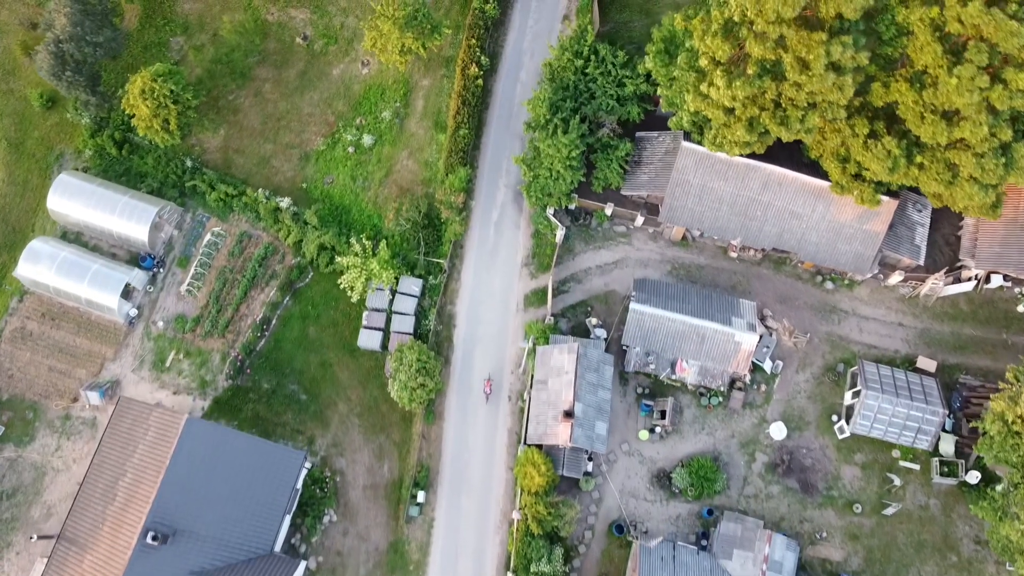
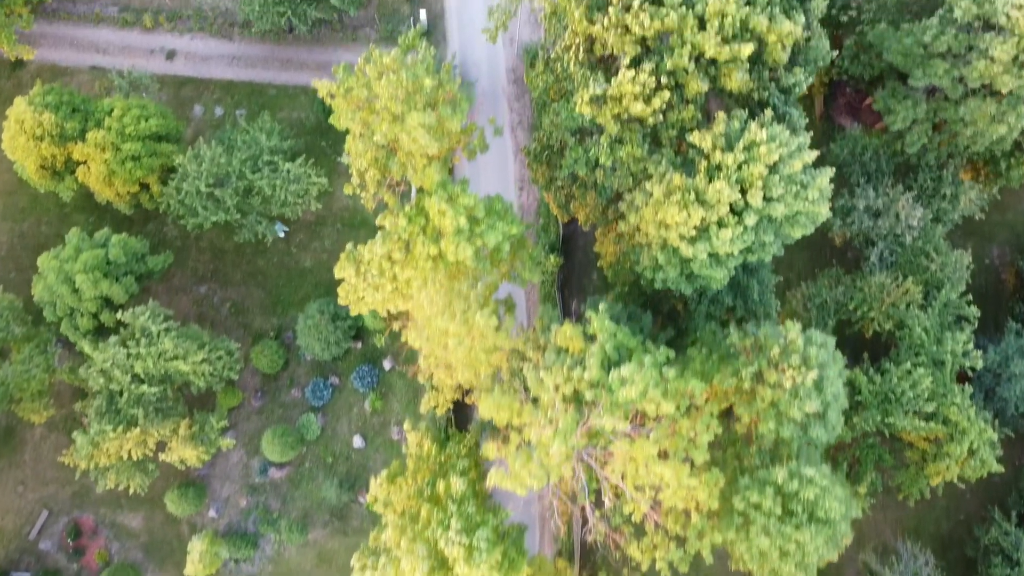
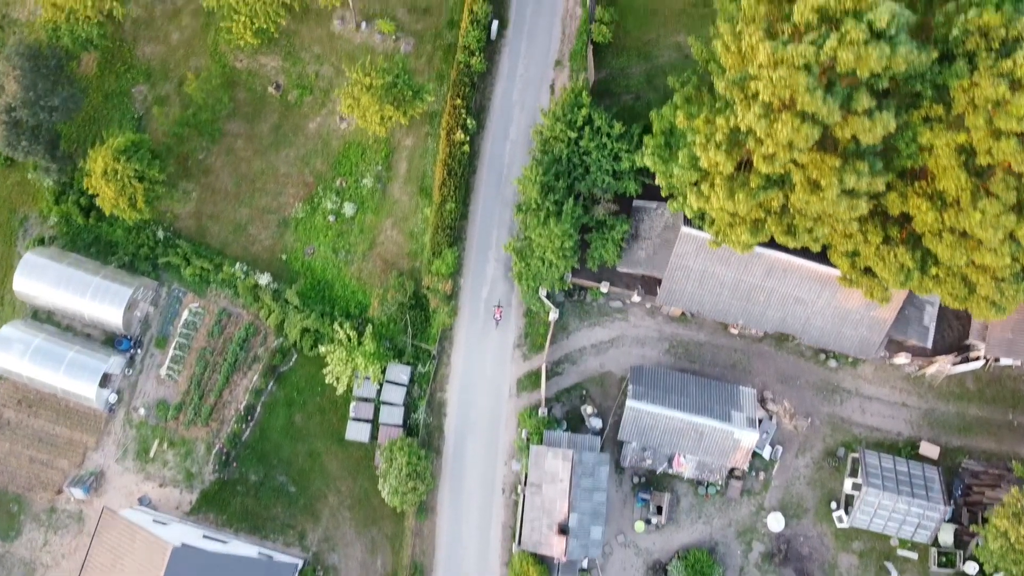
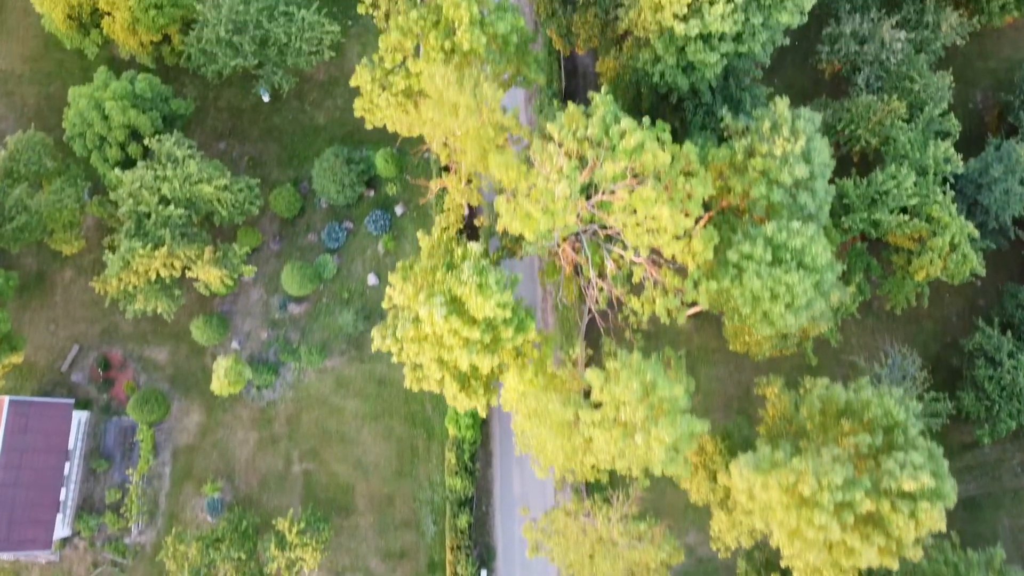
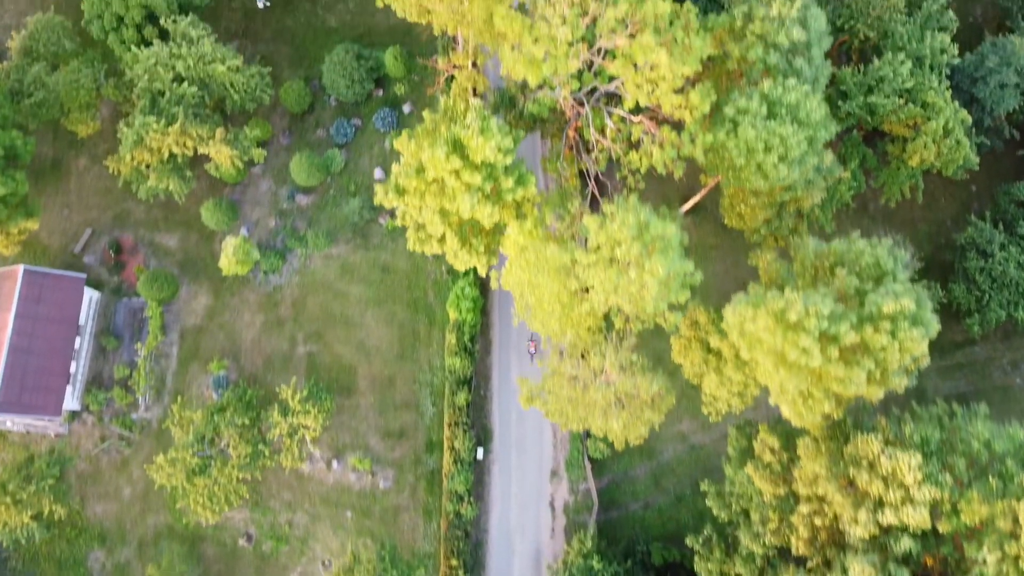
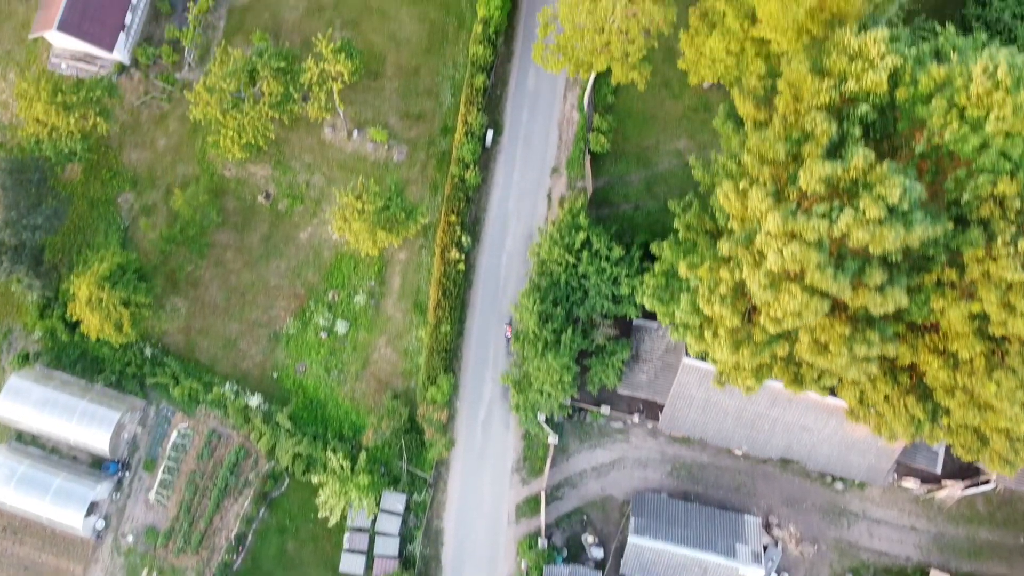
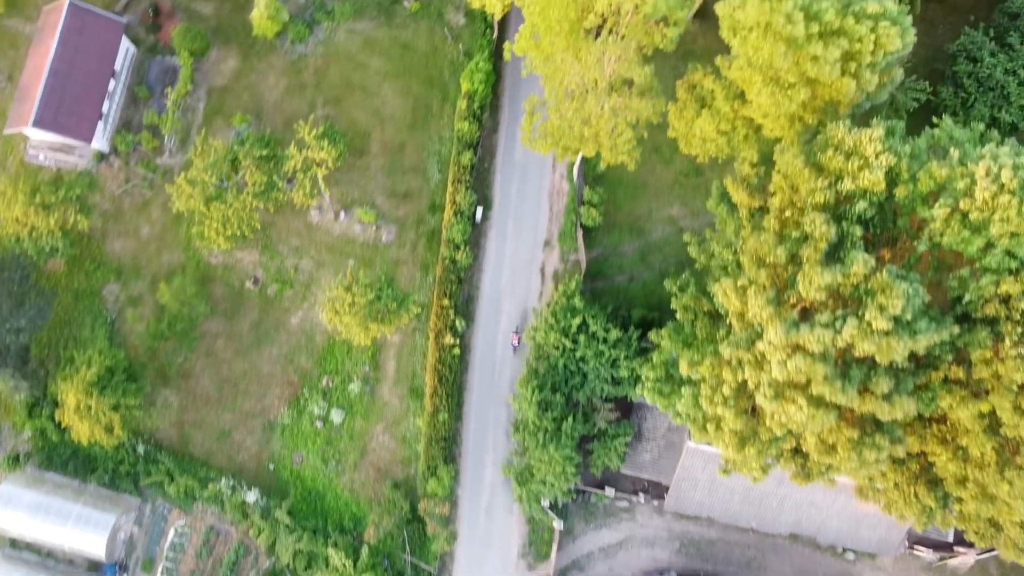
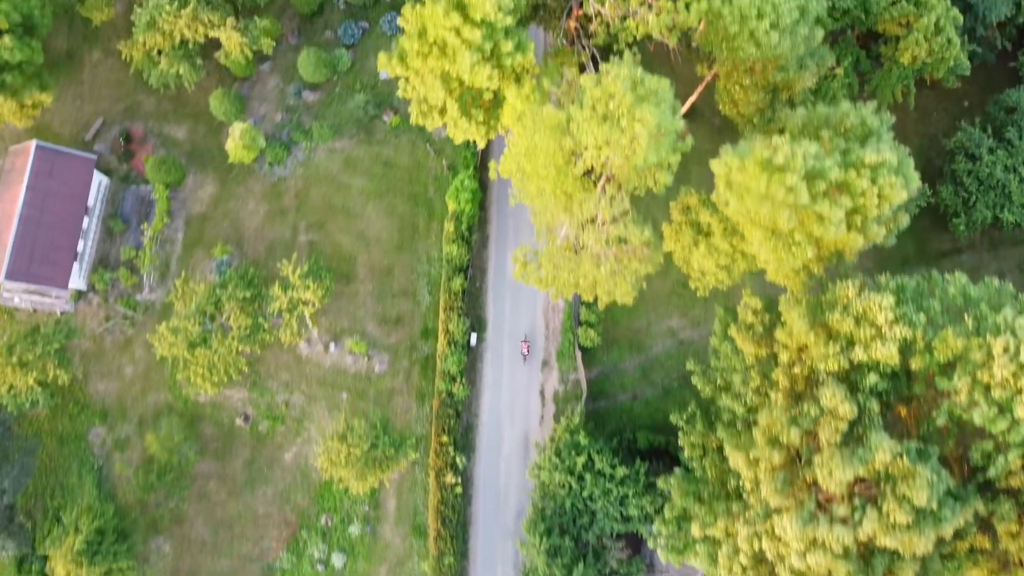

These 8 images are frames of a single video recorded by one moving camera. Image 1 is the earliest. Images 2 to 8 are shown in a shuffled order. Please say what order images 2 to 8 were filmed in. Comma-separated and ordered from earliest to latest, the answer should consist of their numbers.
3, 6, 7, 8, 5, 4, 2
